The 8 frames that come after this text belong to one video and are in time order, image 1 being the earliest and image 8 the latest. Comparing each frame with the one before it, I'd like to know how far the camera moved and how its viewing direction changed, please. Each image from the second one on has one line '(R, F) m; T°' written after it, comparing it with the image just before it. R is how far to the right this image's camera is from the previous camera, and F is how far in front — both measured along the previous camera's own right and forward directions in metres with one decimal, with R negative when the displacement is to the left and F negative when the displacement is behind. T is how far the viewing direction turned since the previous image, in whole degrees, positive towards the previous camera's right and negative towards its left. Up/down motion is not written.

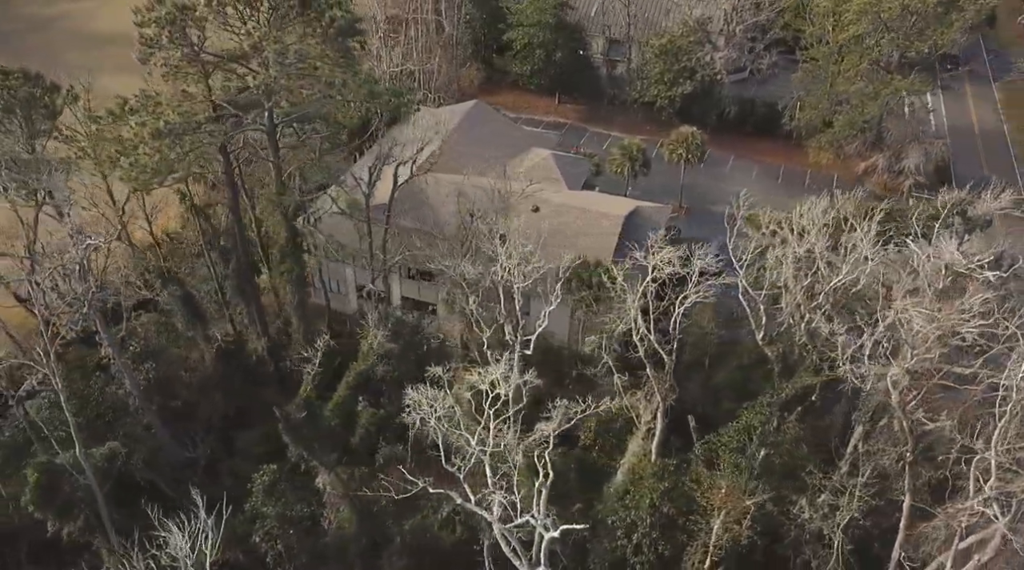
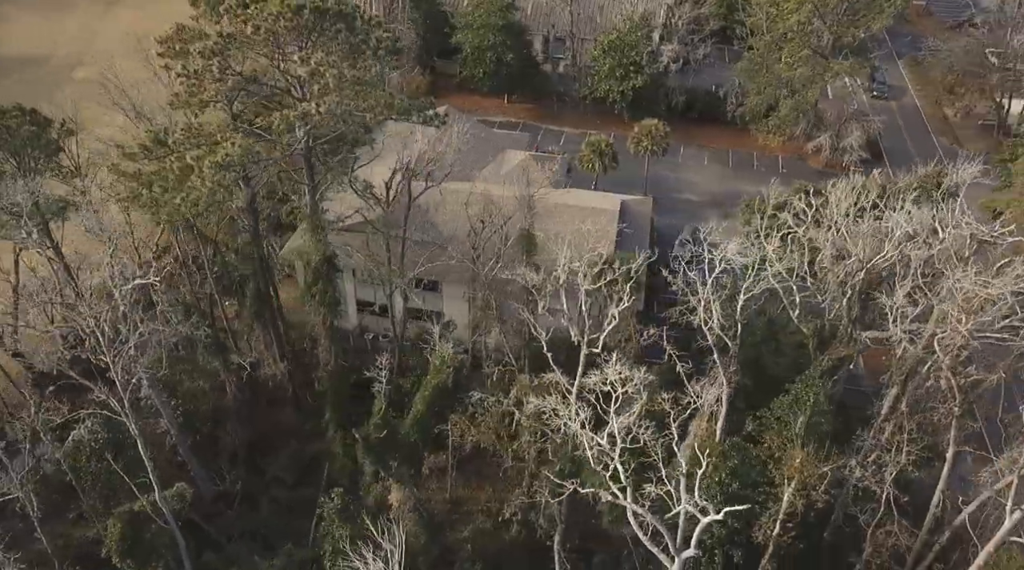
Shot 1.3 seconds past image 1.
(-4.9, -0.4) m; +9°
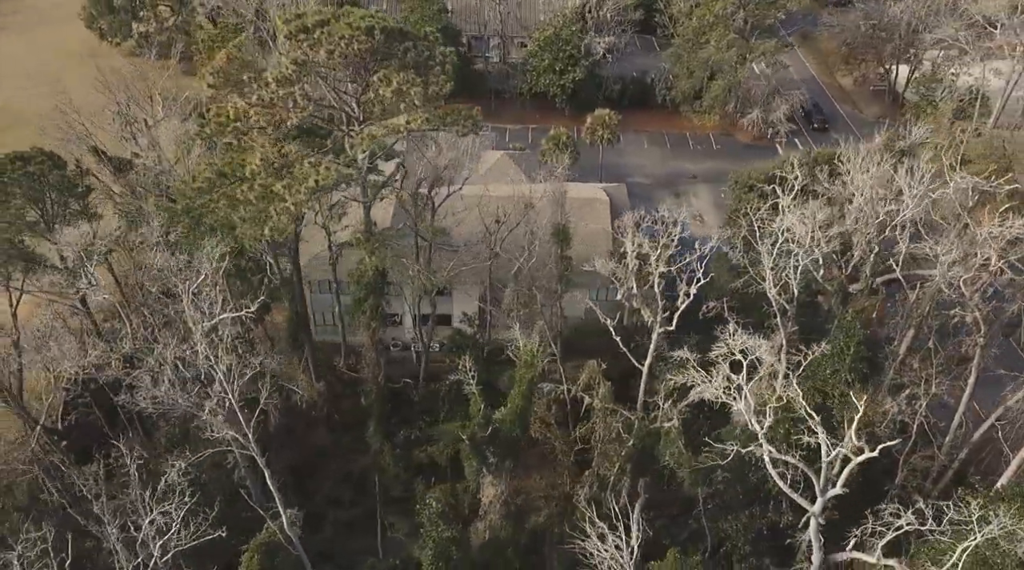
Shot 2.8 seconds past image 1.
(-6.4, -0.6) m; +11°
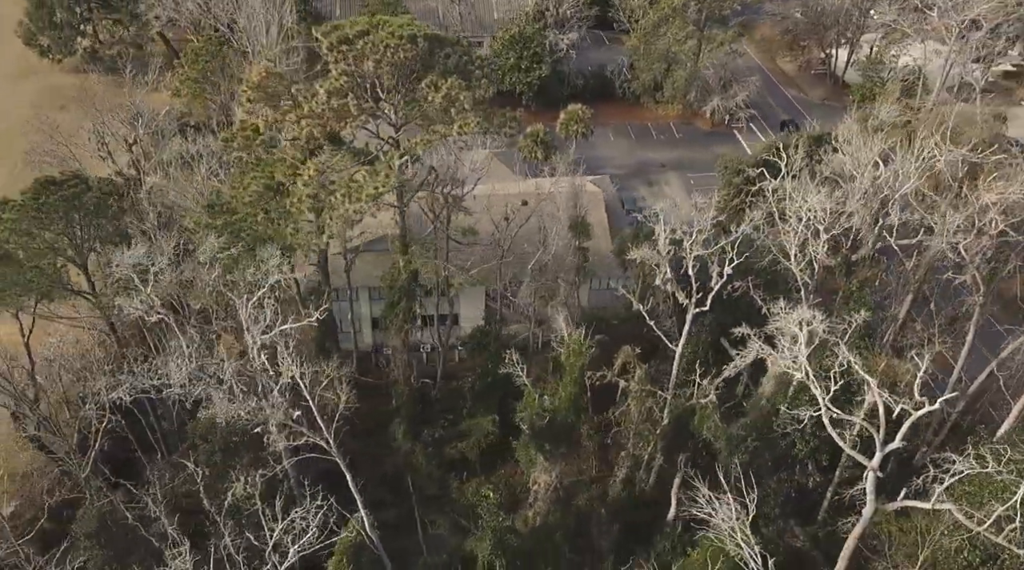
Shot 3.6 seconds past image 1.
(-3.8, -0.7) m; +6°
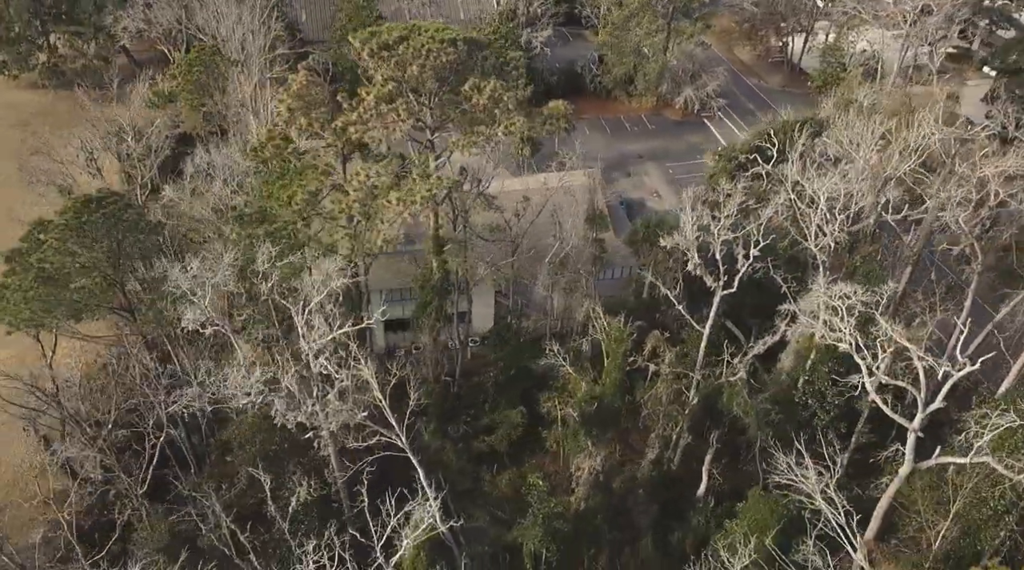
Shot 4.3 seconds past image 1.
(-3.2, -0.6) m; +5°
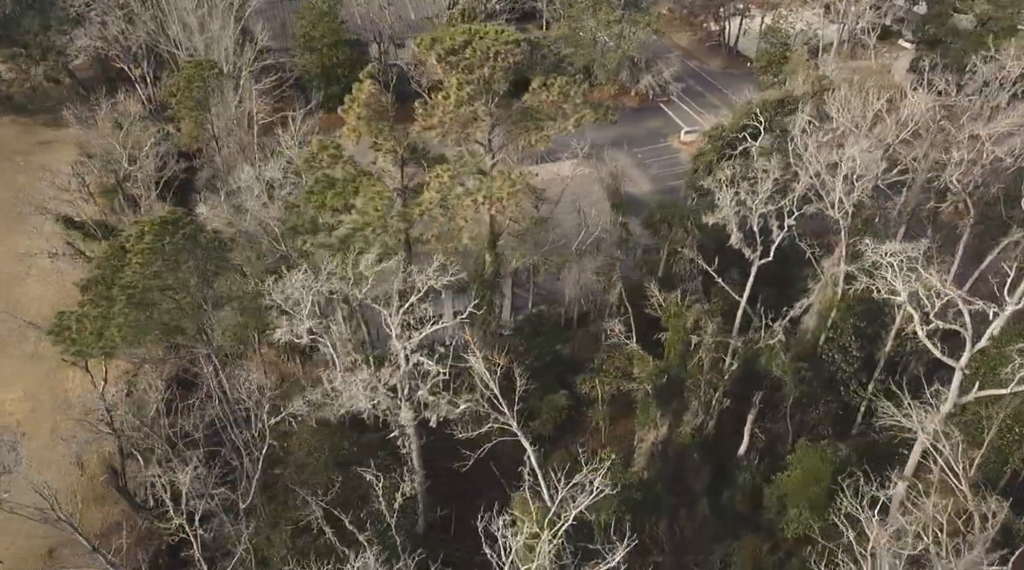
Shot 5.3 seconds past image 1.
(-5.3, -0.8) m; +7°
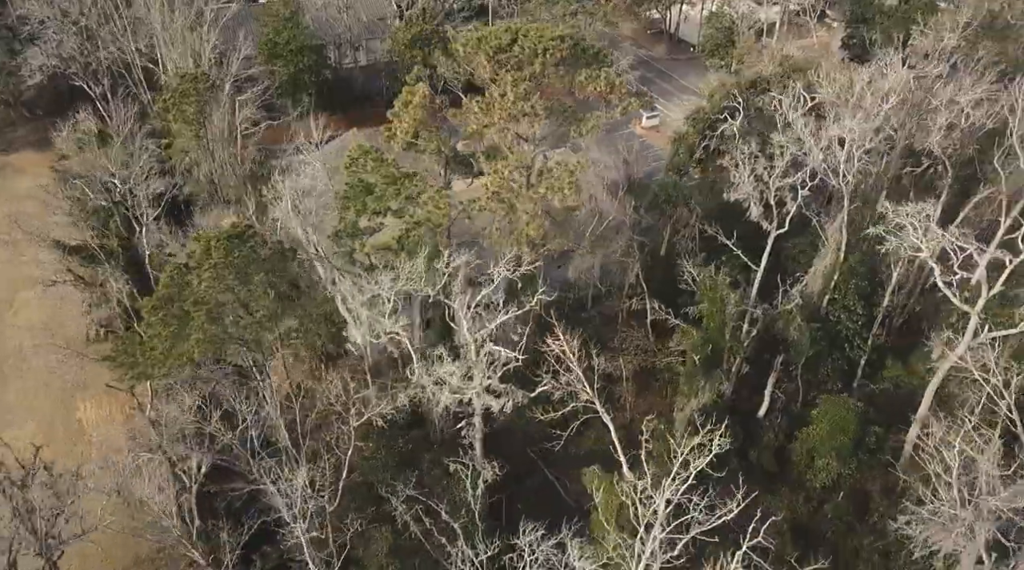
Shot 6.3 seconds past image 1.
(-4.7, -0.8) m; +7°
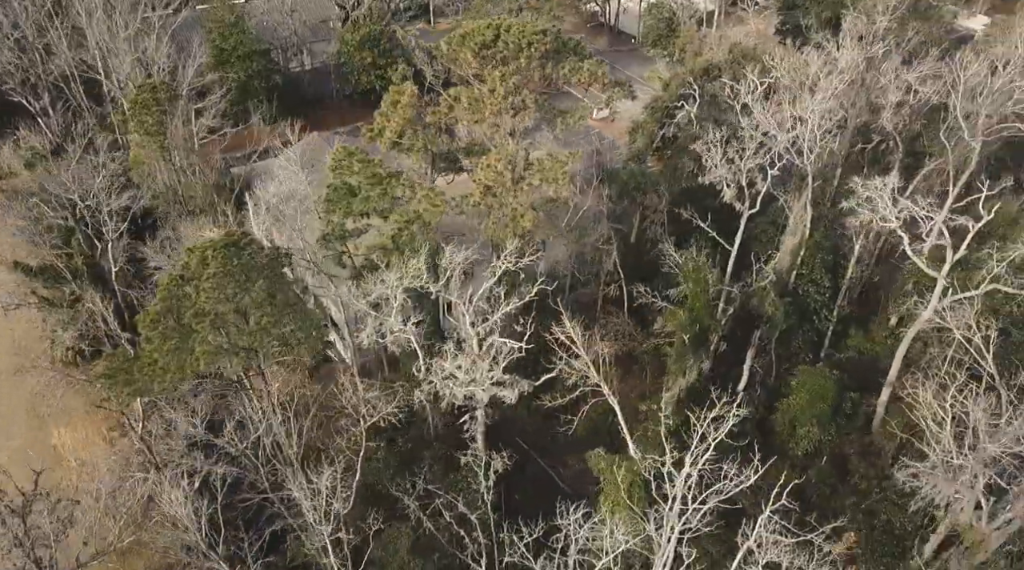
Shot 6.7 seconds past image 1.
(-2.1, -0.4) m; +5°
